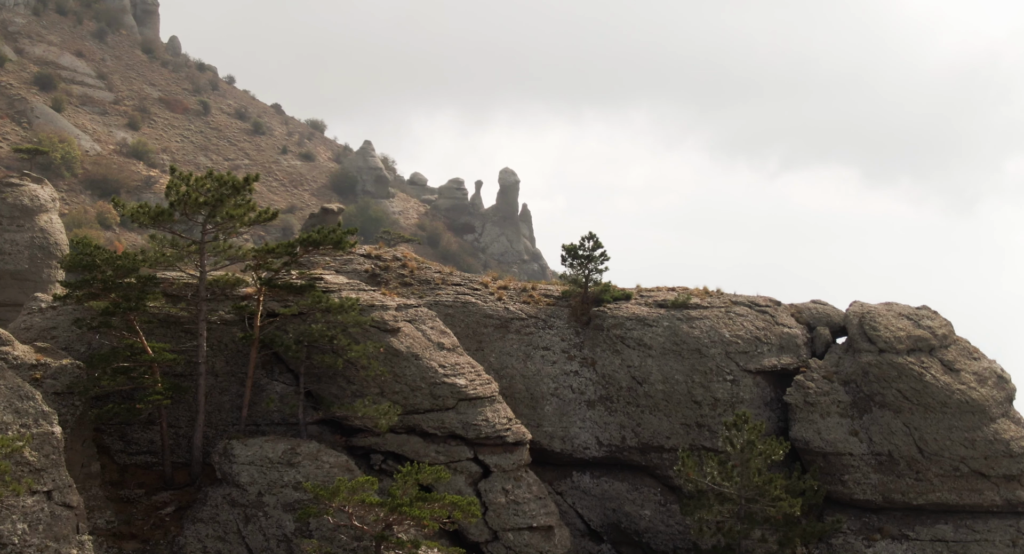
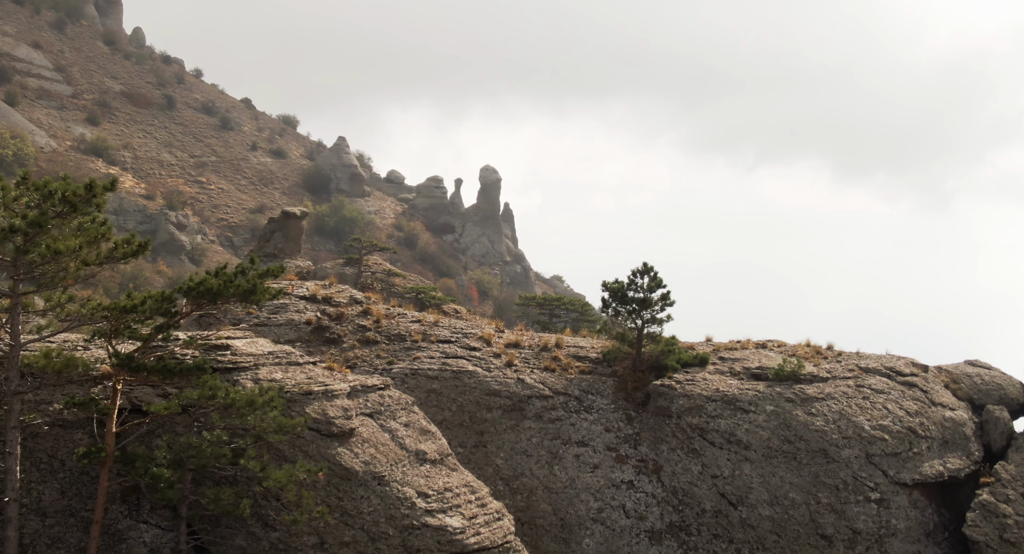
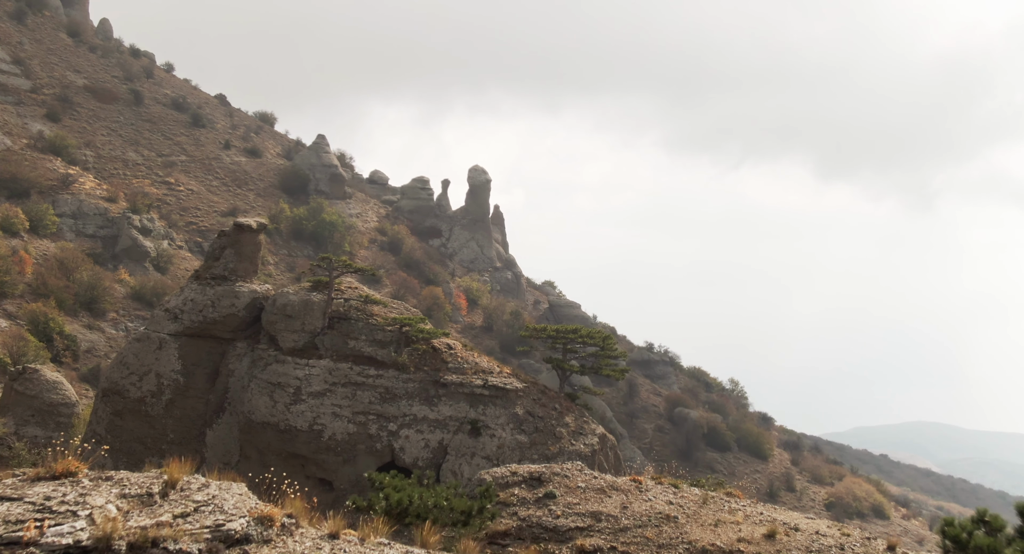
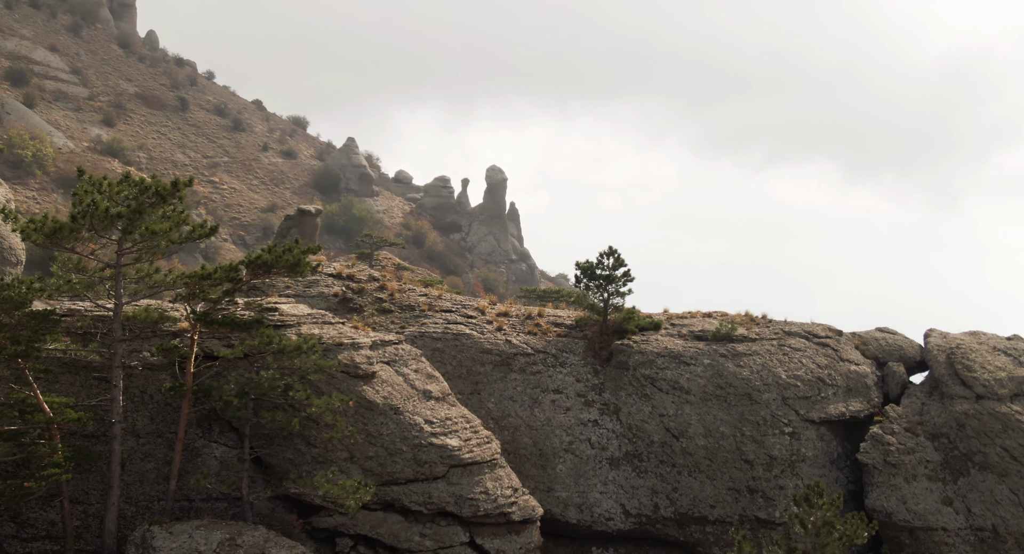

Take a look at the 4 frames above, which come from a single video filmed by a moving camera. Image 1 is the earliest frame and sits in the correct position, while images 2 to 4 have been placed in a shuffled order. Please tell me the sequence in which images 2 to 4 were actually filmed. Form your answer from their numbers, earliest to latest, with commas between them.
4, 2, 3
